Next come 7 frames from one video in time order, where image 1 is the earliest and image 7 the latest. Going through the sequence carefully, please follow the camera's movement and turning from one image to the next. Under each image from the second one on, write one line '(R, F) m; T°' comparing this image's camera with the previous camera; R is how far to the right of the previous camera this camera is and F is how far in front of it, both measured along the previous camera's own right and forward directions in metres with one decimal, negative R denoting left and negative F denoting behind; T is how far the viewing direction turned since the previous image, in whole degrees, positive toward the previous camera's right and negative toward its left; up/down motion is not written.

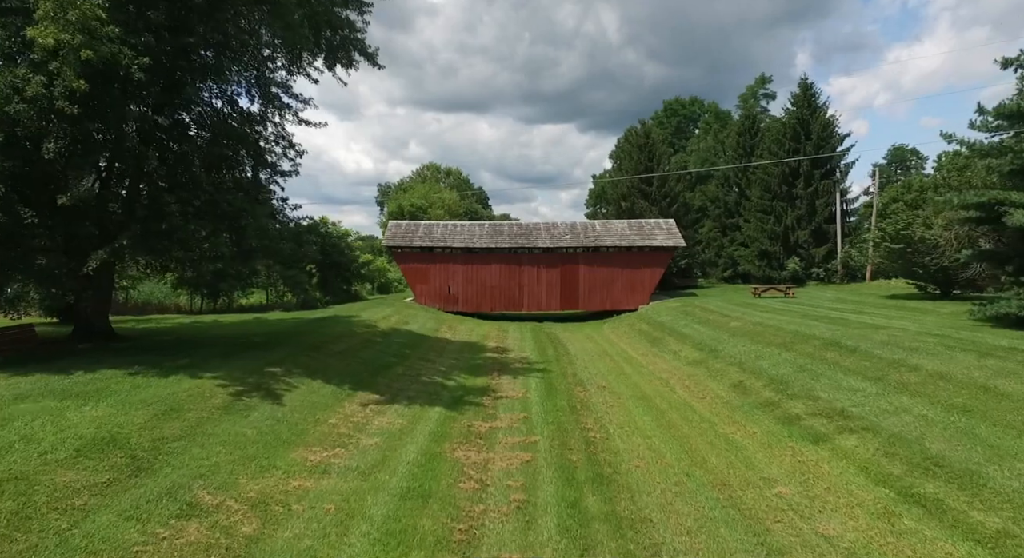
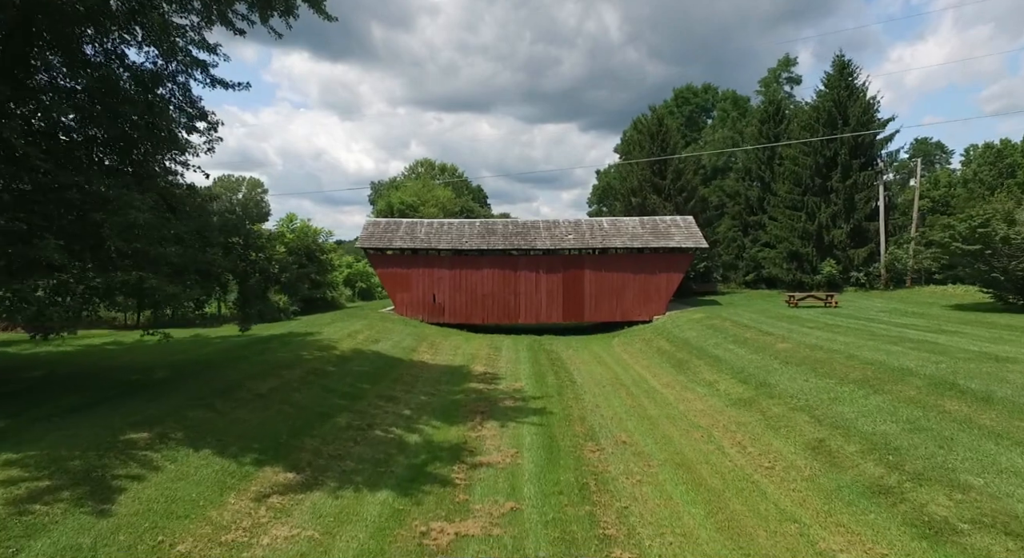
(+0.2, +3.5) m; 0°
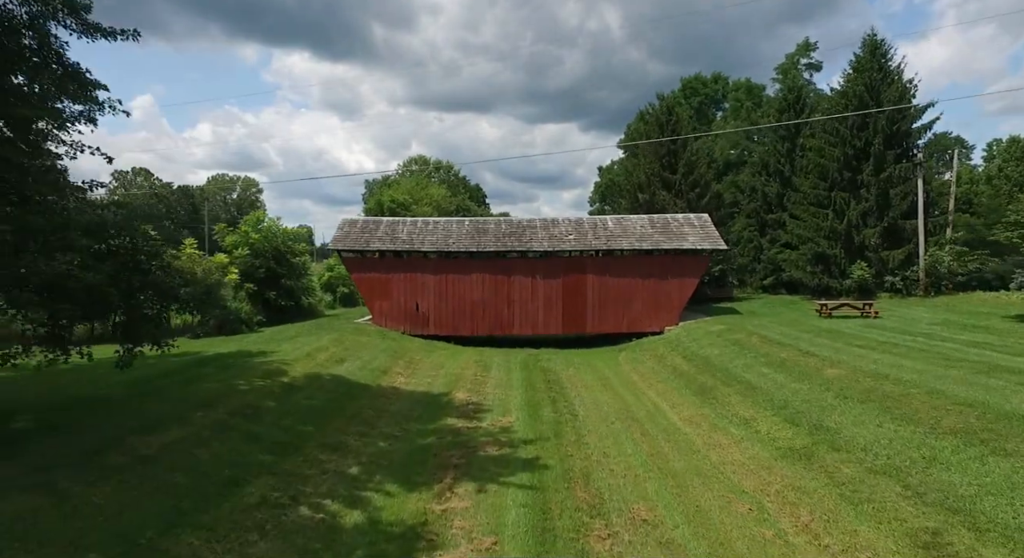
(+0.3, +2.6) m; 0°
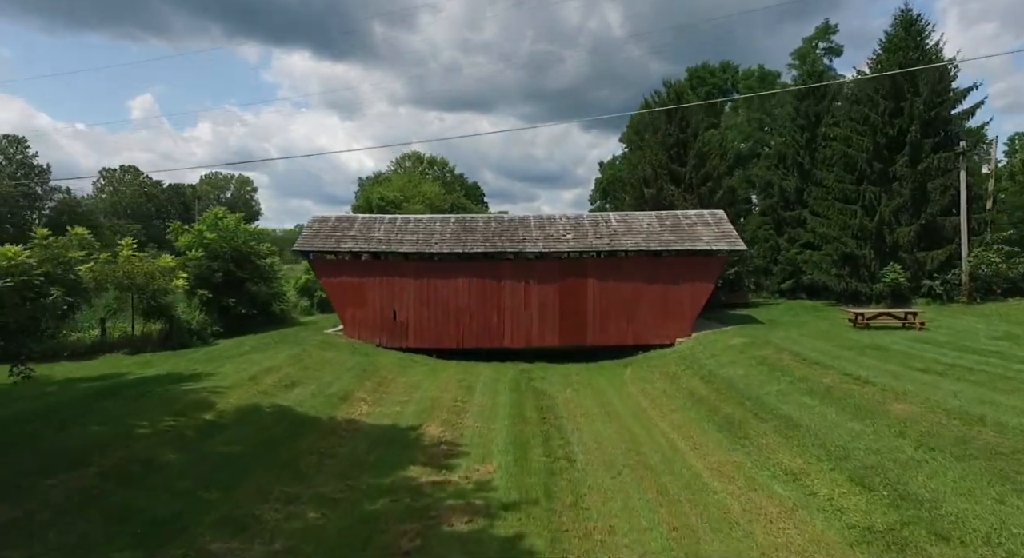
(+0.3, +2.4) m; 0°
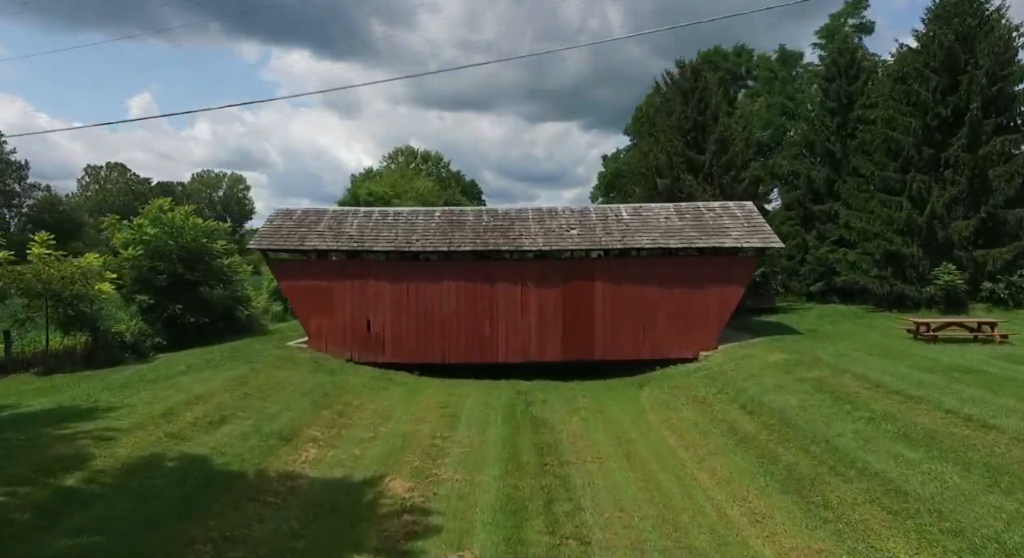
(+0.1, +2.7) m; 0°
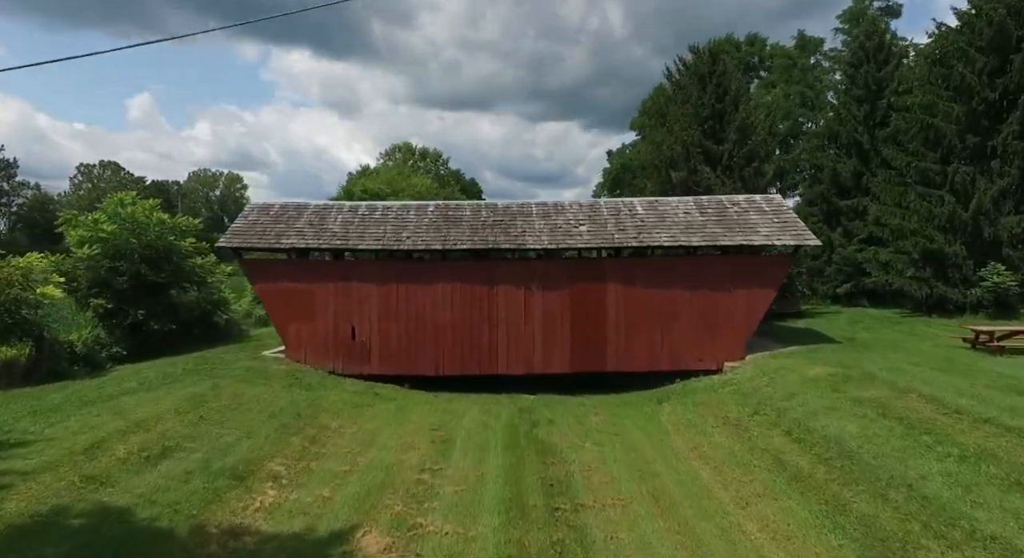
(0.0, +1.7) m; 0°
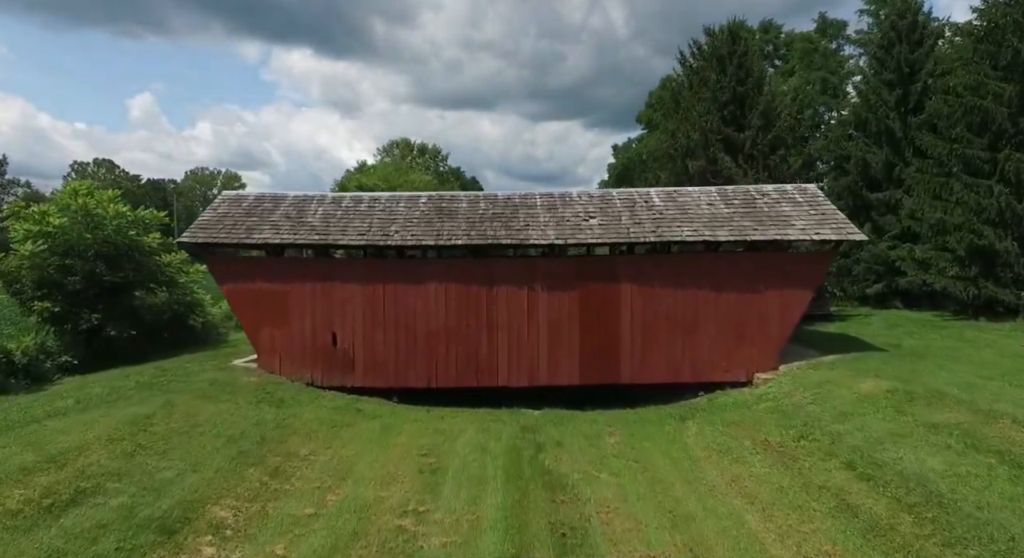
(0.0, +1.6) m; 0°
